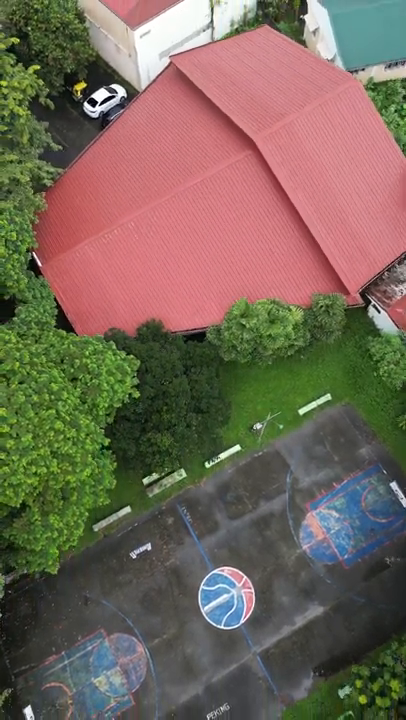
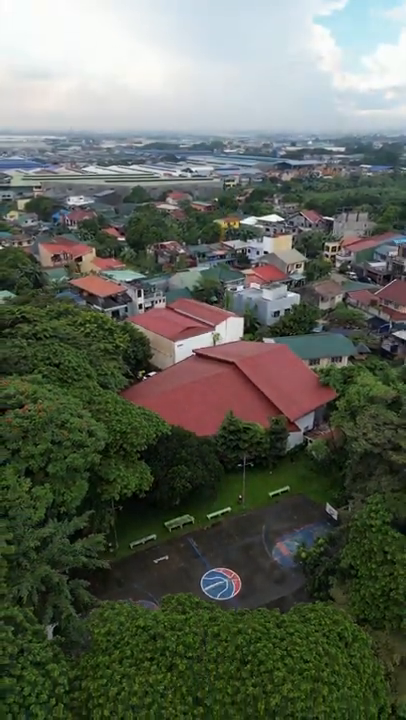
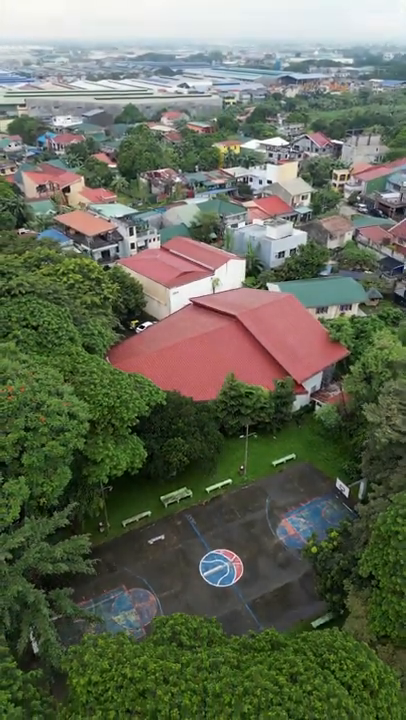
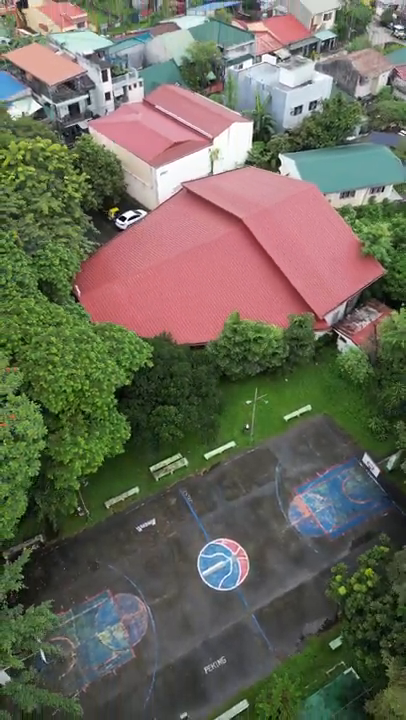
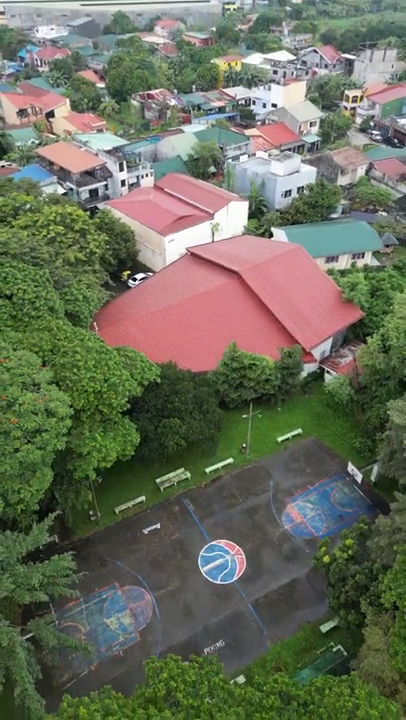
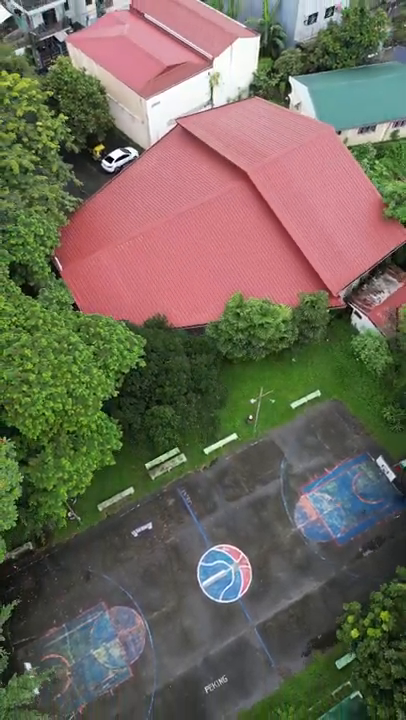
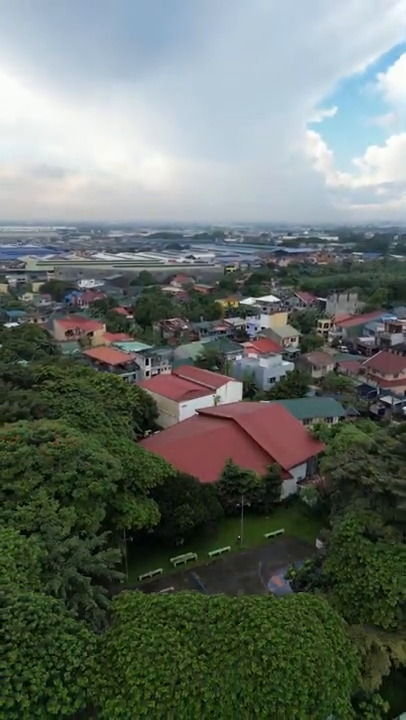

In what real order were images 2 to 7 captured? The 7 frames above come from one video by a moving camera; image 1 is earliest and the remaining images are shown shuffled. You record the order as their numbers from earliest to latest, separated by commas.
6, 4, 5, 3, 2, 7
